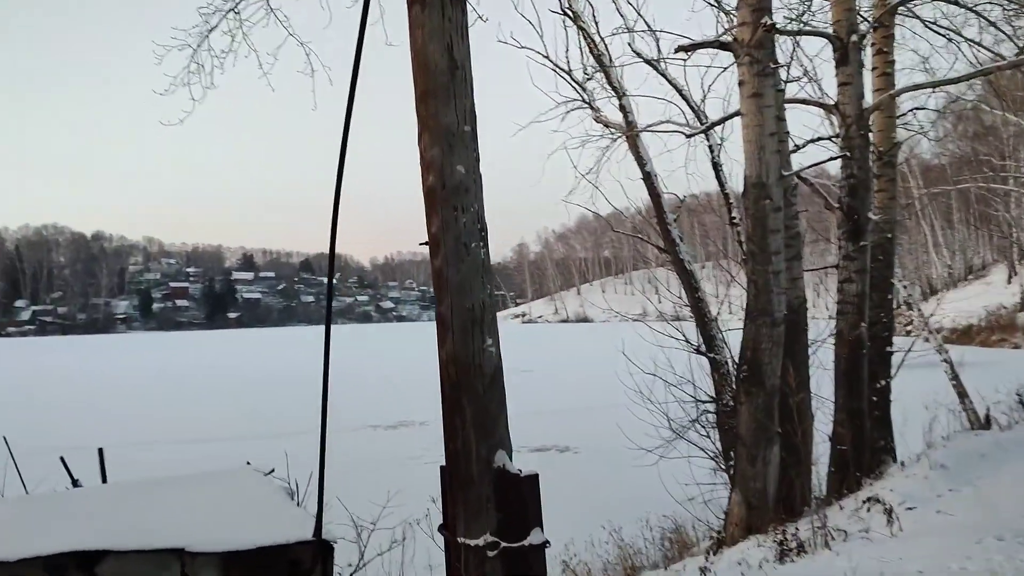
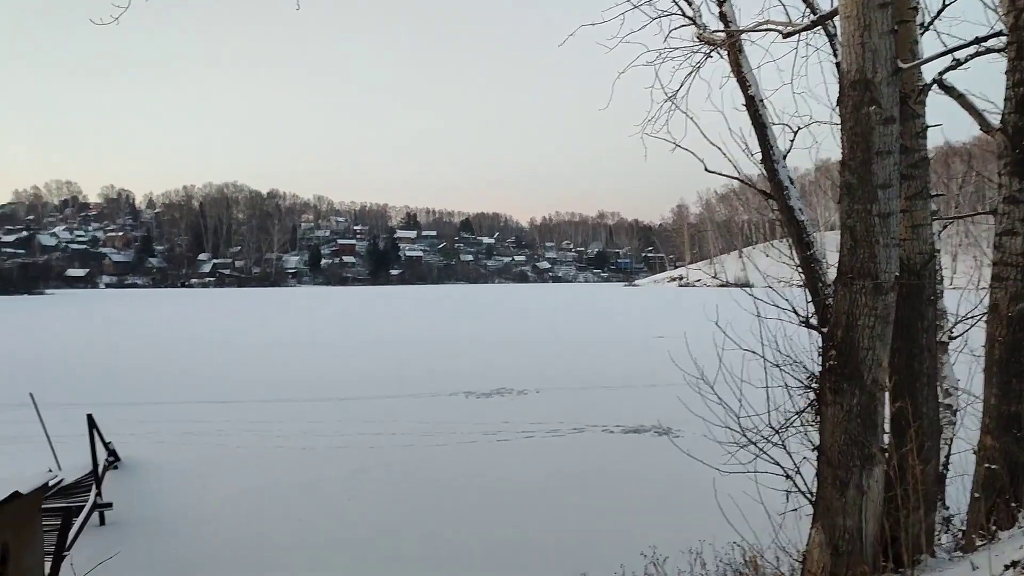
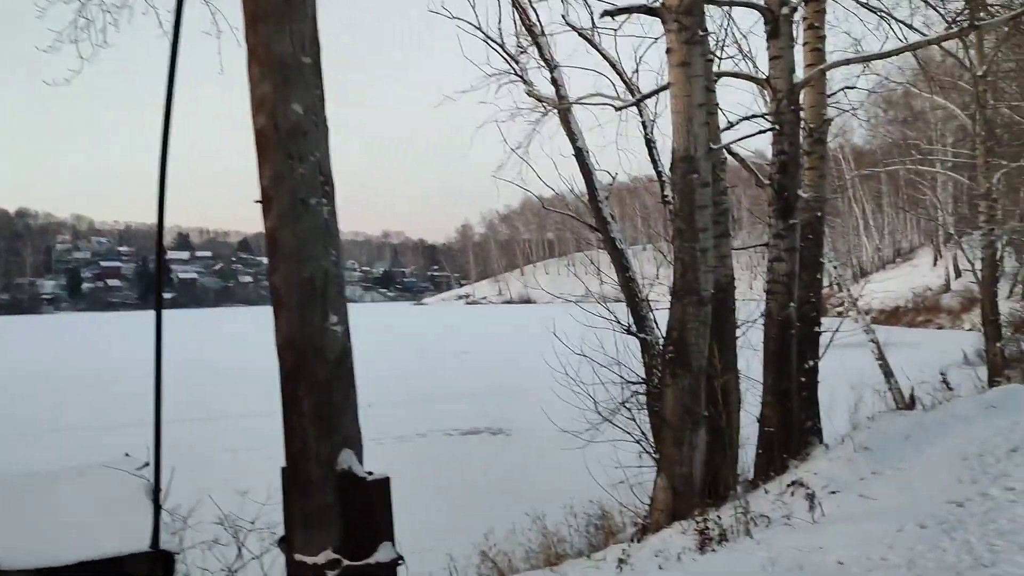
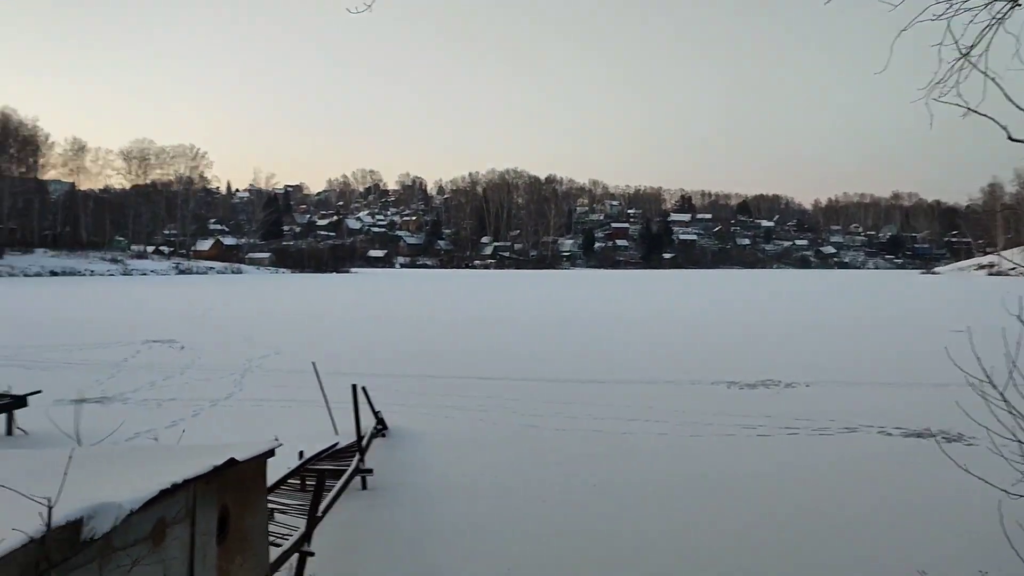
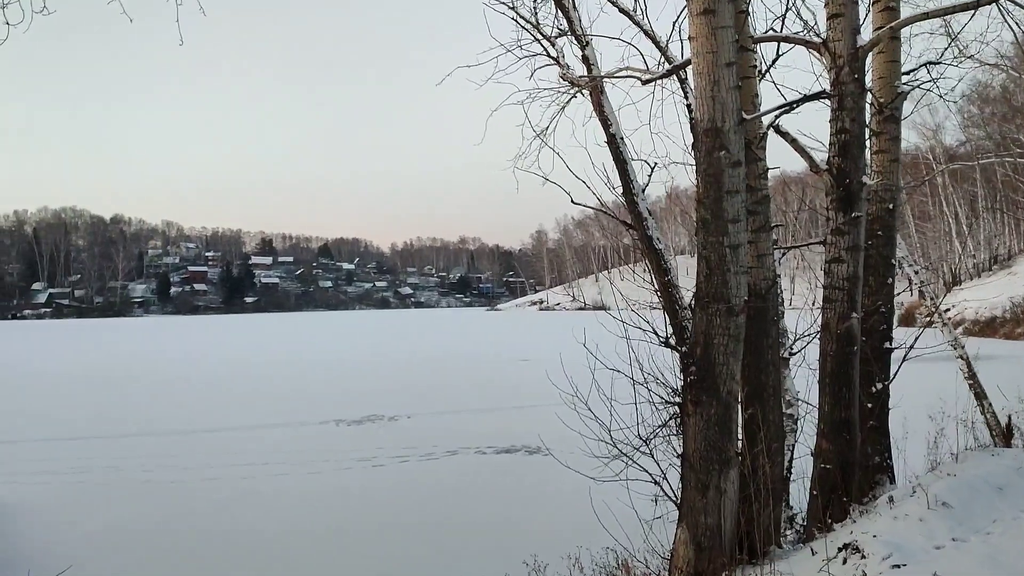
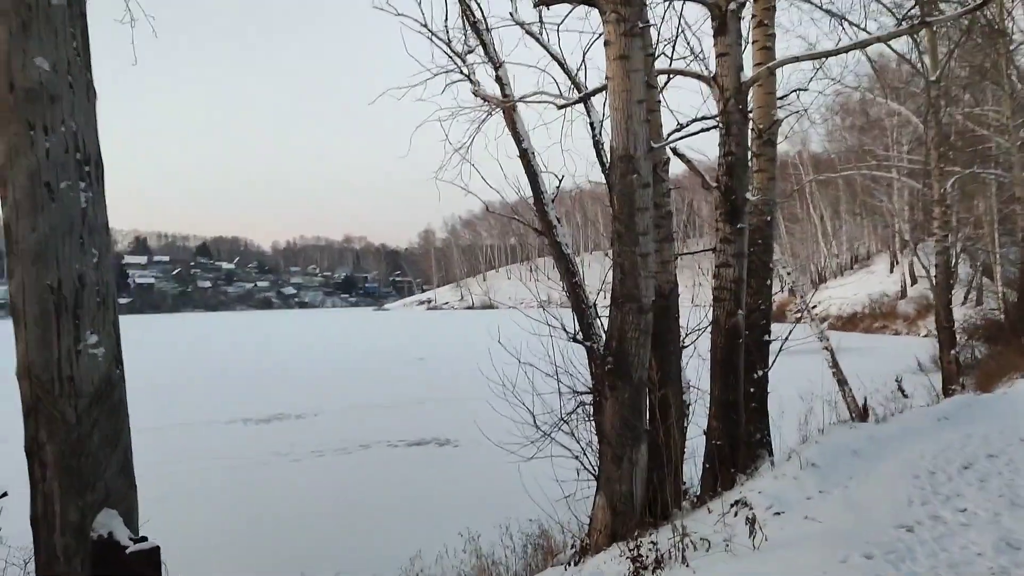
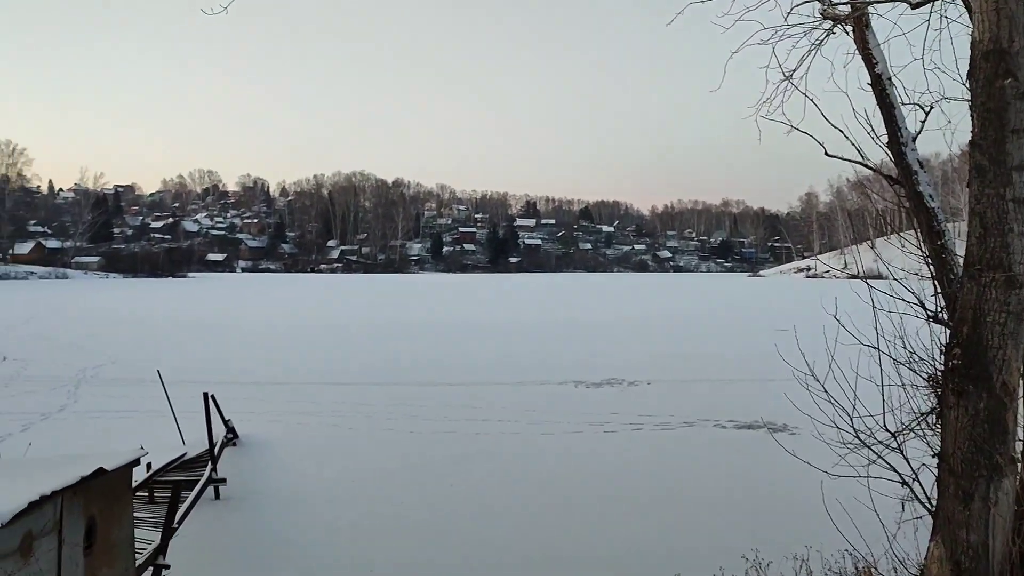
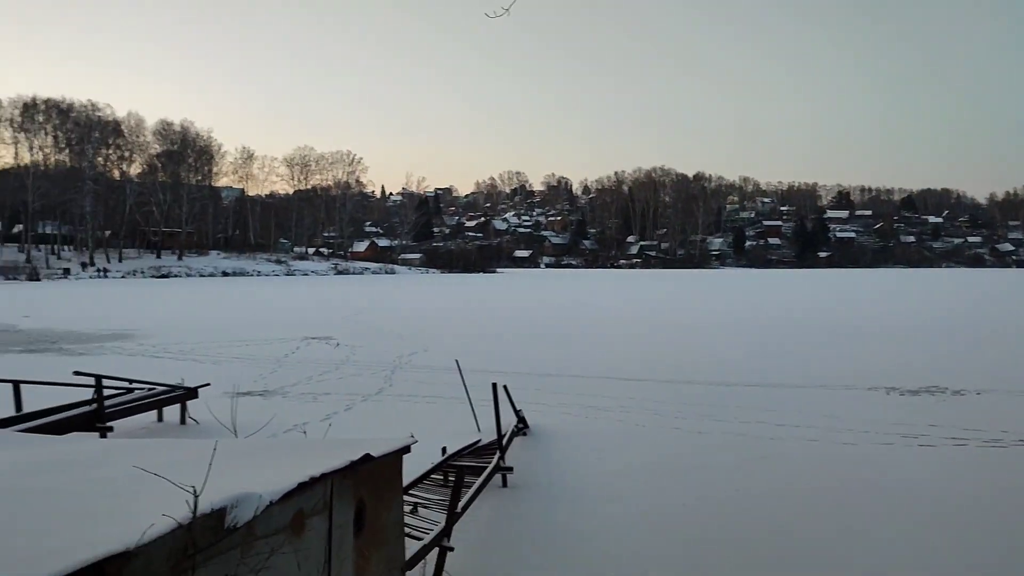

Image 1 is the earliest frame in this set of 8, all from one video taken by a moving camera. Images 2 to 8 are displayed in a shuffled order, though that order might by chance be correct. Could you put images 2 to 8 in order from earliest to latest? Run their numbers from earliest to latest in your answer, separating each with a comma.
3, 6, 5, 2, 7, 4, 8
